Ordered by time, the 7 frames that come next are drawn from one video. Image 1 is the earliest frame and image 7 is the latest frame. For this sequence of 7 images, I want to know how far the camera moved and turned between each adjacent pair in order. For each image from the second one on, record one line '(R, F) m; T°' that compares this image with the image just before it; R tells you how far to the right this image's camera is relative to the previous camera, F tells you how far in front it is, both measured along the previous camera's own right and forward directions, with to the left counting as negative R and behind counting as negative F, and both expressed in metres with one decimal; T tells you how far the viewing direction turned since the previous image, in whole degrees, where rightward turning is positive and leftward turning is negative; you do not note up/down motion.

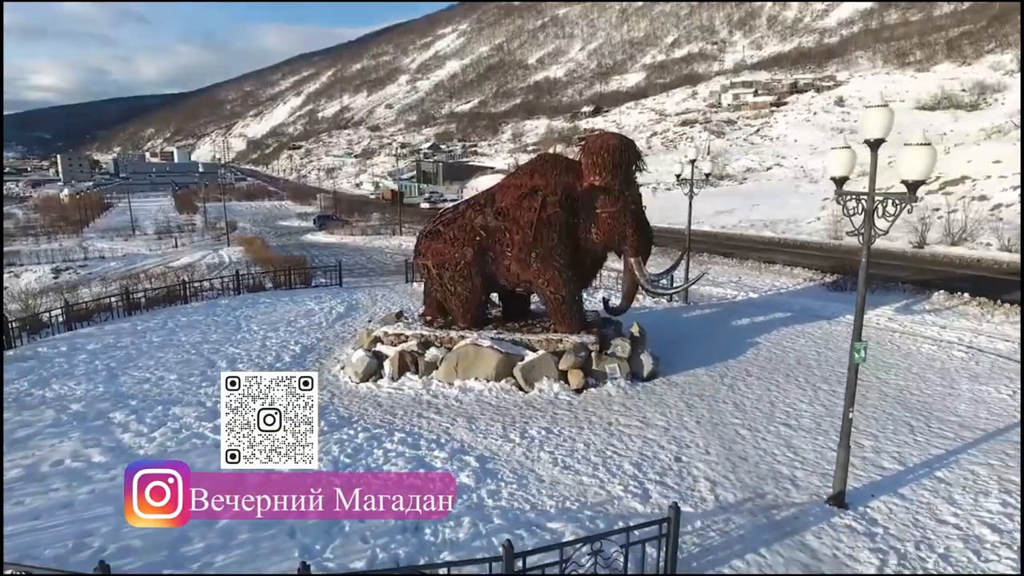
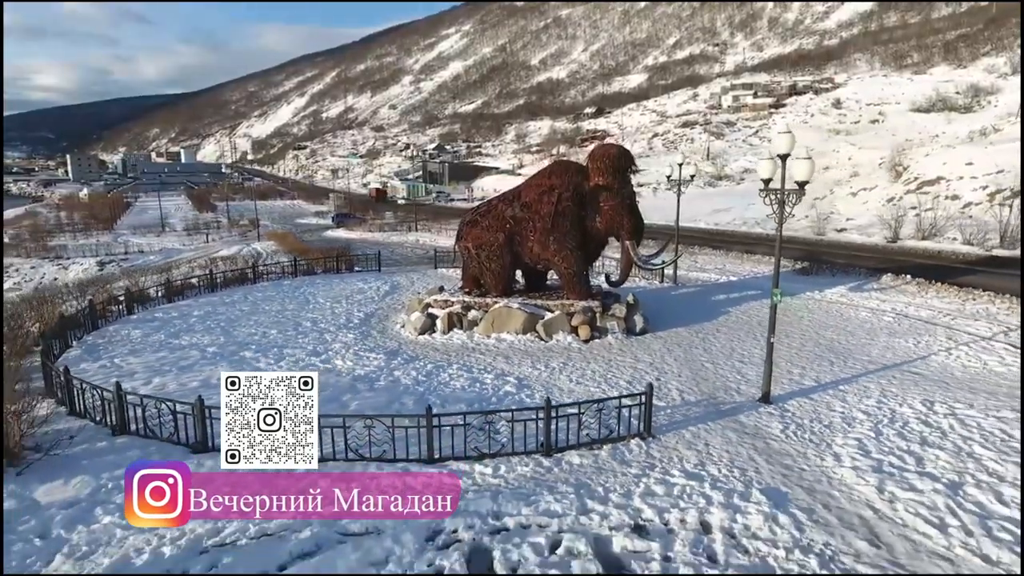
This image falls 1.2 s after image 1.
(-0.3, -1.9) m; 0°
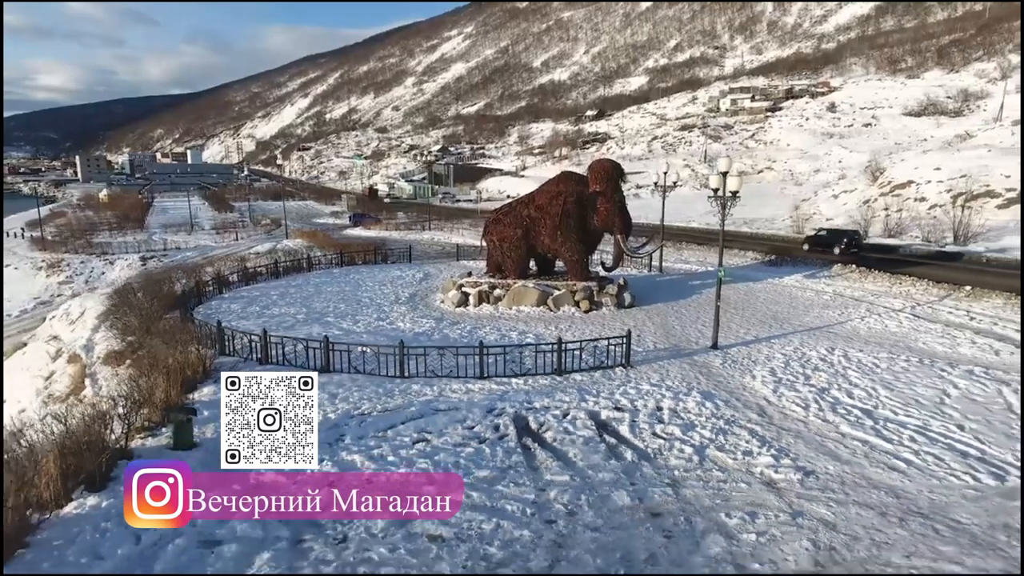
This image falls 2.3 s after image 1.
(-0.3, -2.4) m; 0°
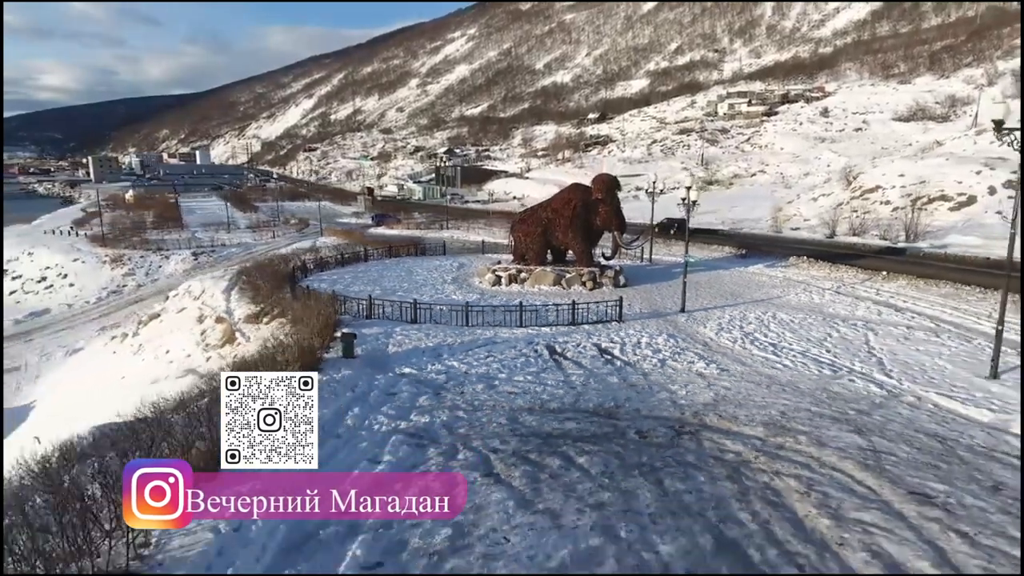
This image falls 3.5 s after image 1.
(-0.5, -3.4) m; 0°
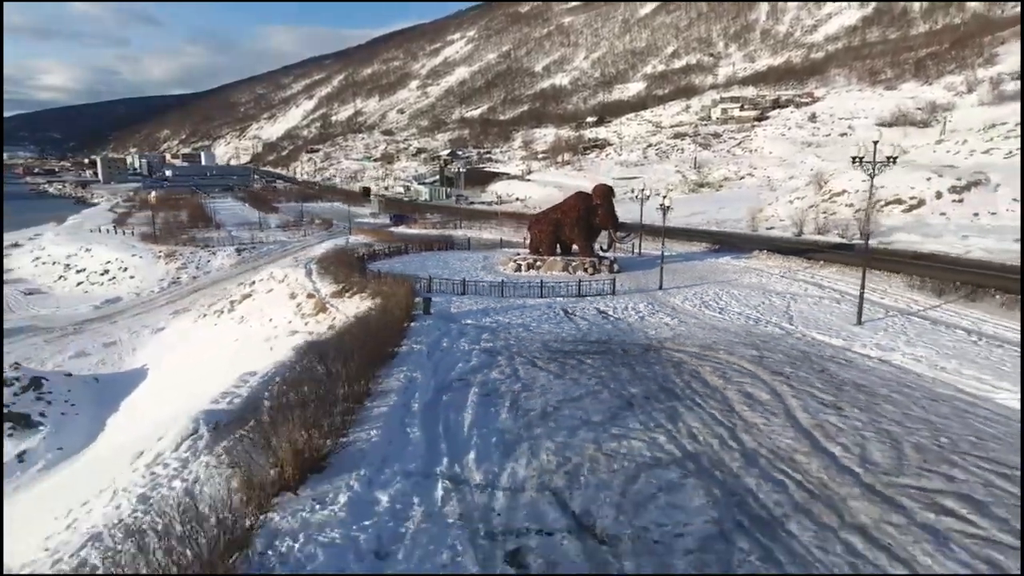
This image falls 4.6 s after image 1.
(-0.6, -3.9) m; 0°
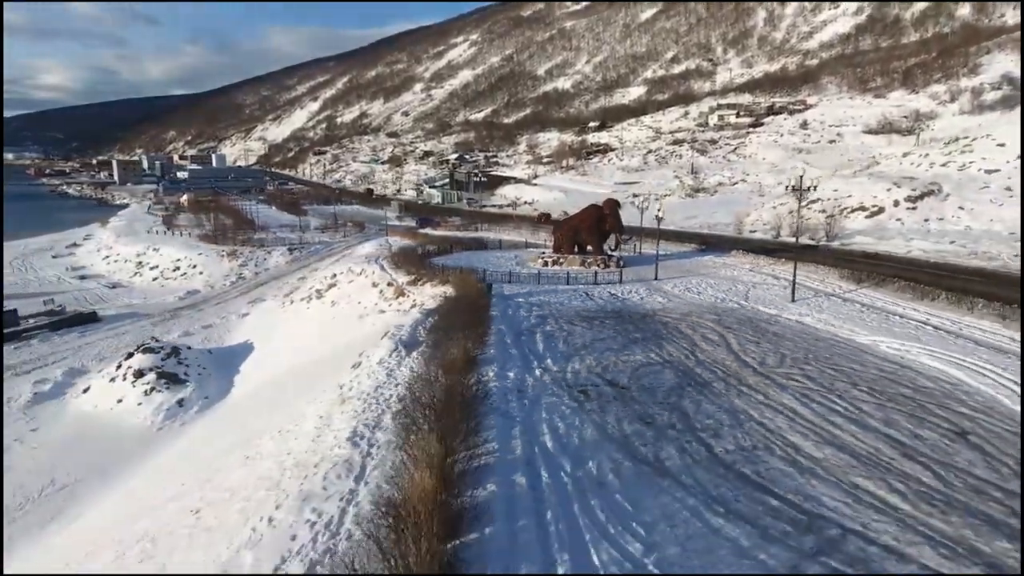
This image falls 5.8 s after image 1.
(-1.1, -5.1) m; 0°
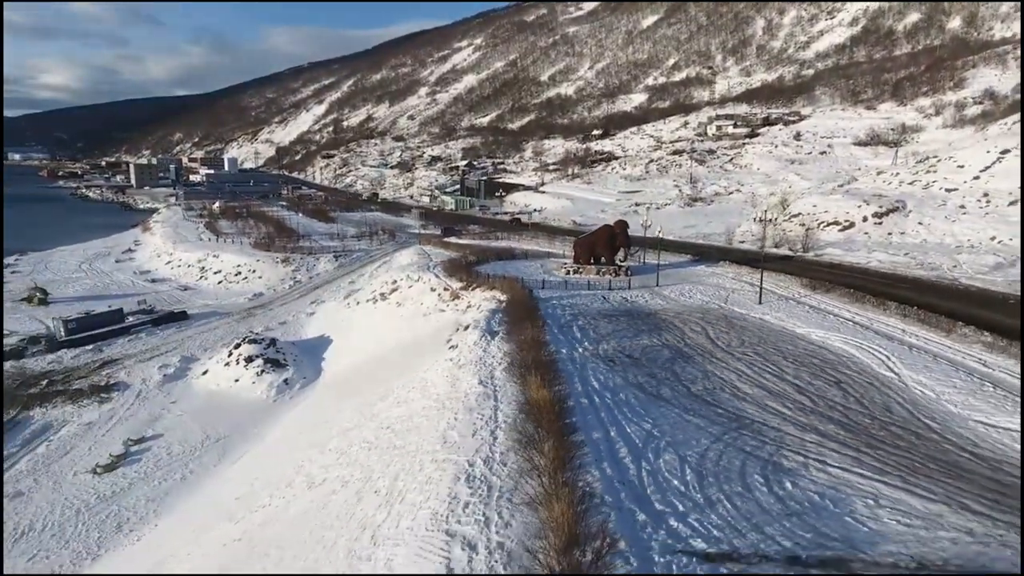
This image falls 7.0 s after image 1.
(-1.3, -5.6) m; 0°
